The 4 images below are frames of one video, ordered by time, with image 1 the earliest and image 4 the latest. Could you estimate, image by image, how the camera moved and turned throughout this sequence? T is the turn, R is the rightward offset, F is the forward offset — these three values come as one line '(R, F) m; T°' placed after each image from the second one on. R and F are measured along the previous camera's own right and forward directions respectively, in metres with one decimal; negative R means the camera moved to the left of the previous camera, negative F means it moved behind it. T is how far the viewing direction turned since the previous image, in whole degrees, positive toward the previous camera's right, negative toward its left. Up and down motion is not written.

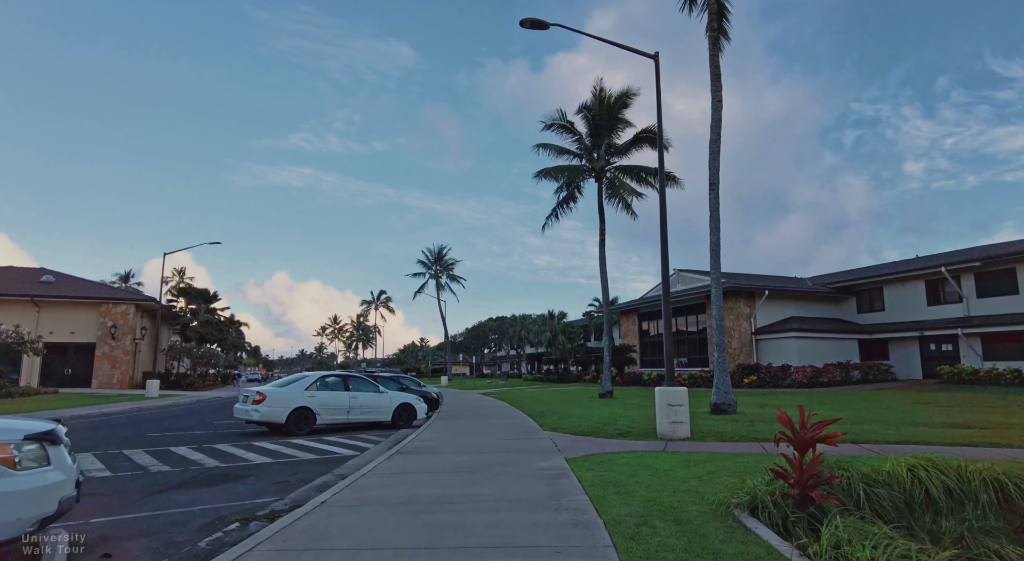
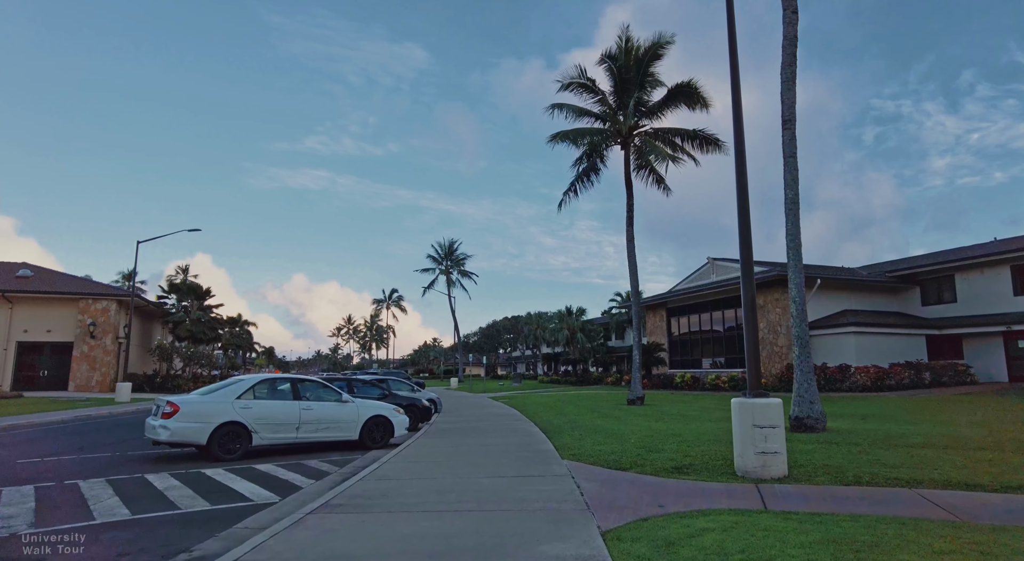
(+0.2, +4.2) m; -2°
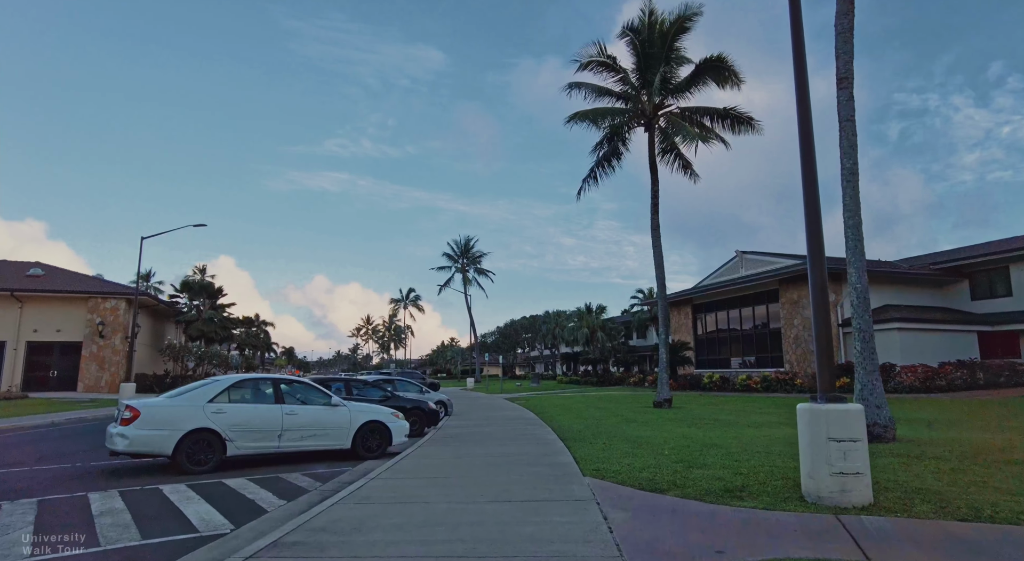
(+0.1, +1.6) m; -2°
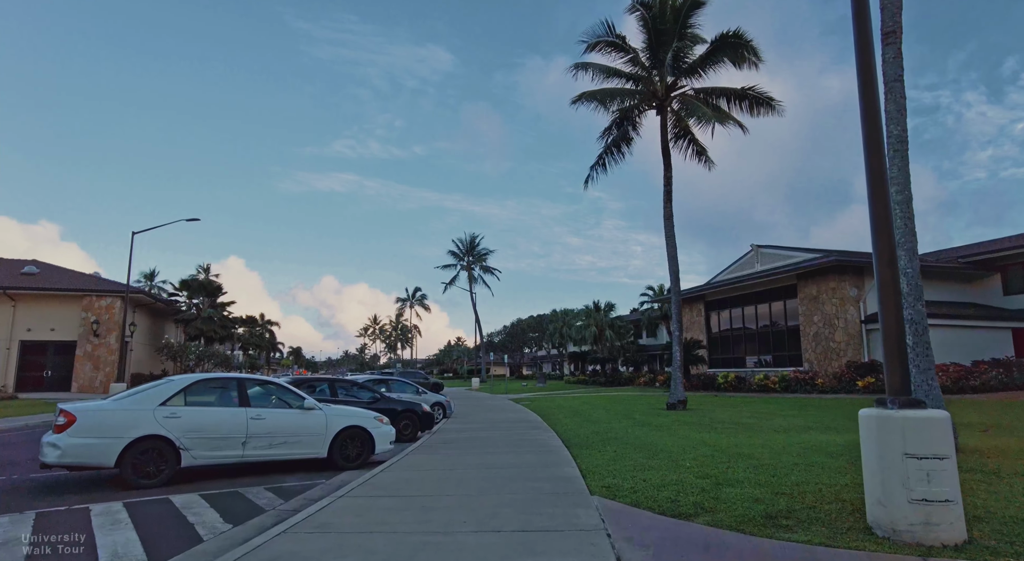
(+0.2, +1.4) m; -1°
